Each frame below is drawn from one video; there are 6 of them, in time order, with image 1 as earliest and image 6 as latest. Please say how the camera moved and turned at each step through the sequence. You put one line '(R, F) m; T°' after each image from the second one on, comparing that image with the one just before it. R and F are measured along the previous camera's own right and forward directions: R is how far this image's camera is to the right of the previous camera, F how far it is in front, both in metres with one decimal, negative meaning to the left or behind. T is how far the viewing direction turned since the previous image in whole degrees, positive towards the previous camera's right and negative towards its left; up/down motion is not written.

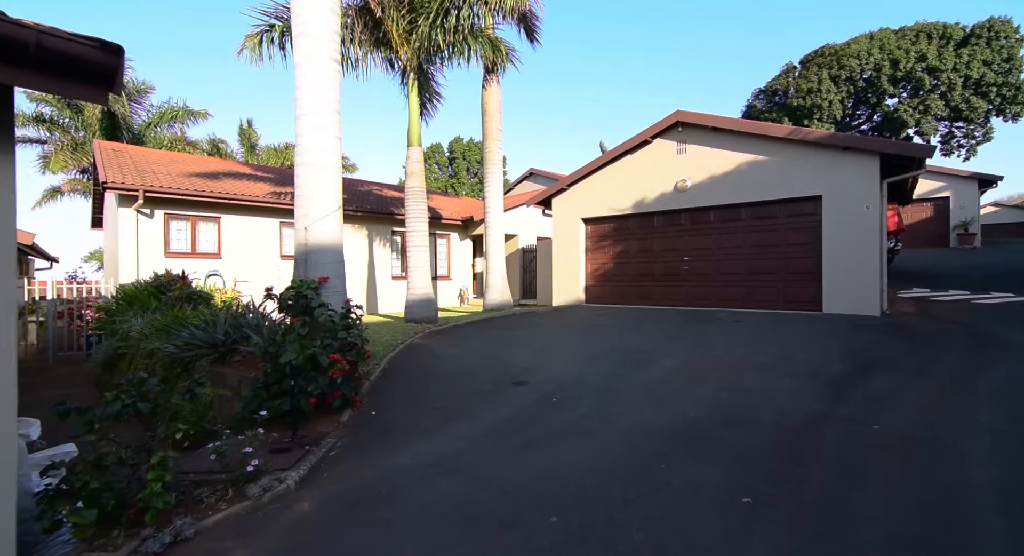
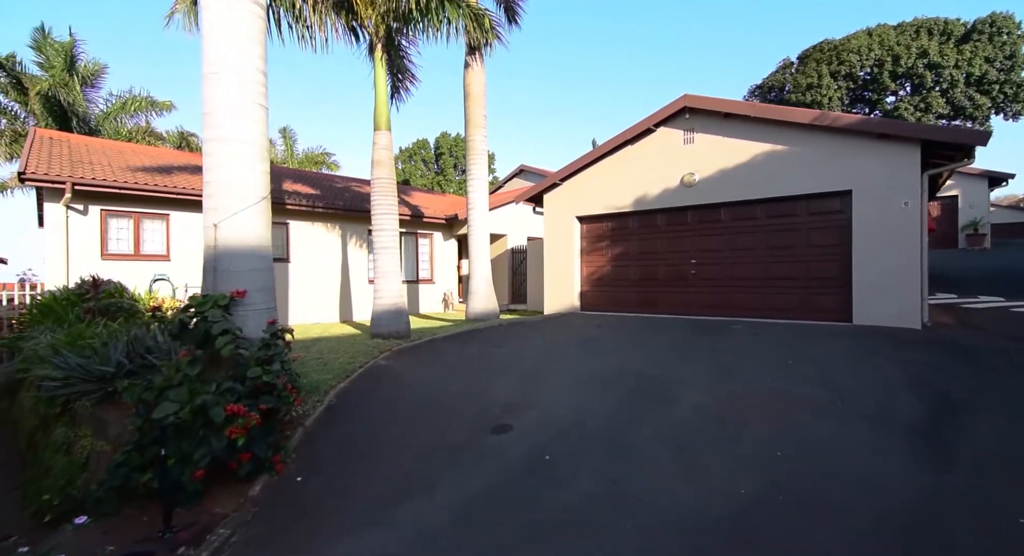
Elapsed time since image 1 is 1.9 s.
(+0.1, +1.4) m; +1°
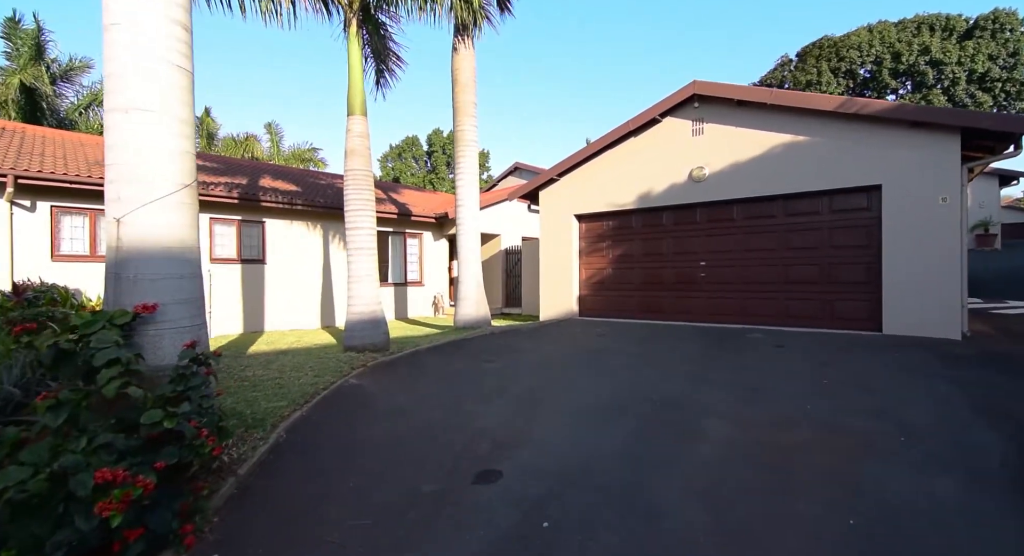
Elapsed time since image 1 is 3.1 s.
(+0.1, +0.9) m; +1°
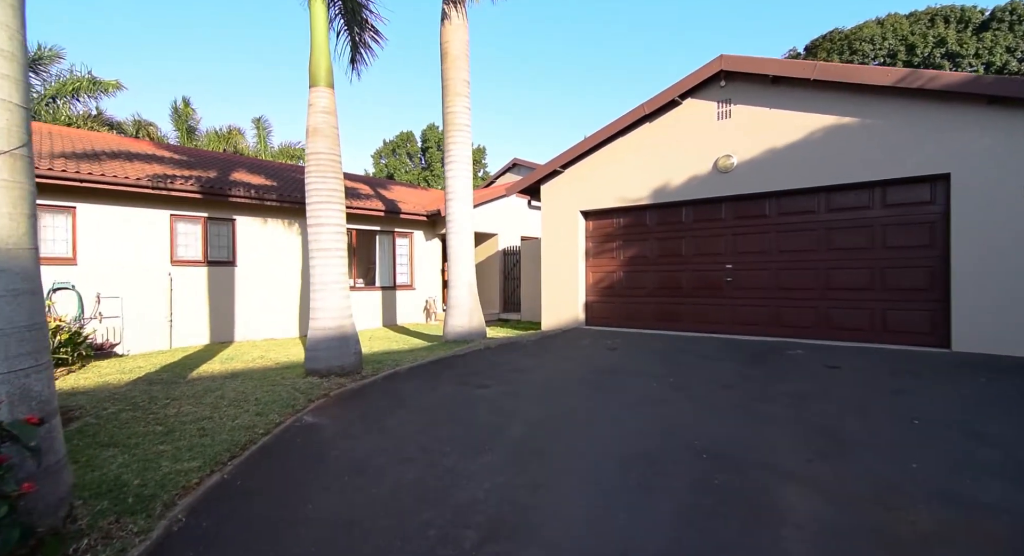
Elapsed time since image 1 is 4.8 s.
(0.0, +1.3) m; 0°
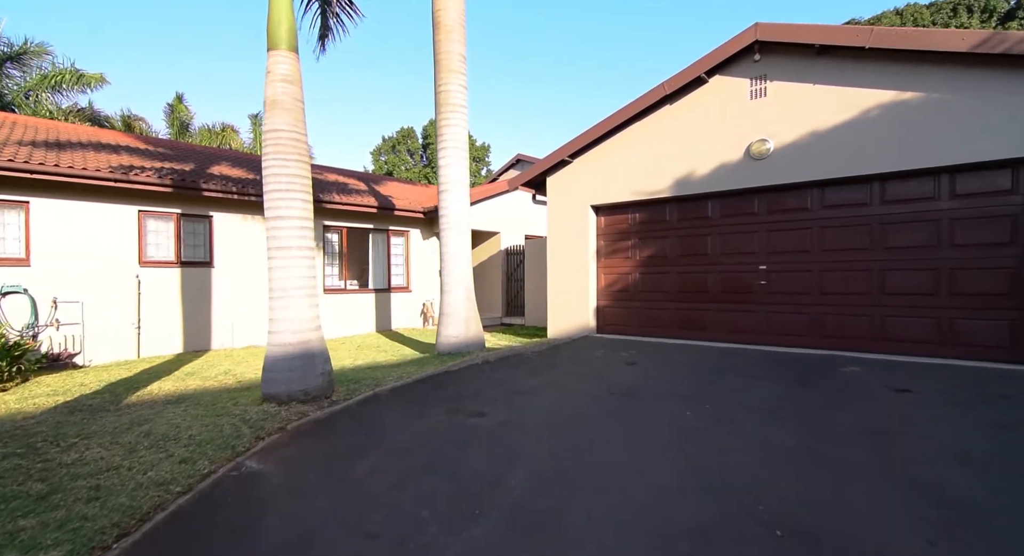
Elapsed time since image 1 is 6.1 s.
(0.0, +1.1) m; -1°
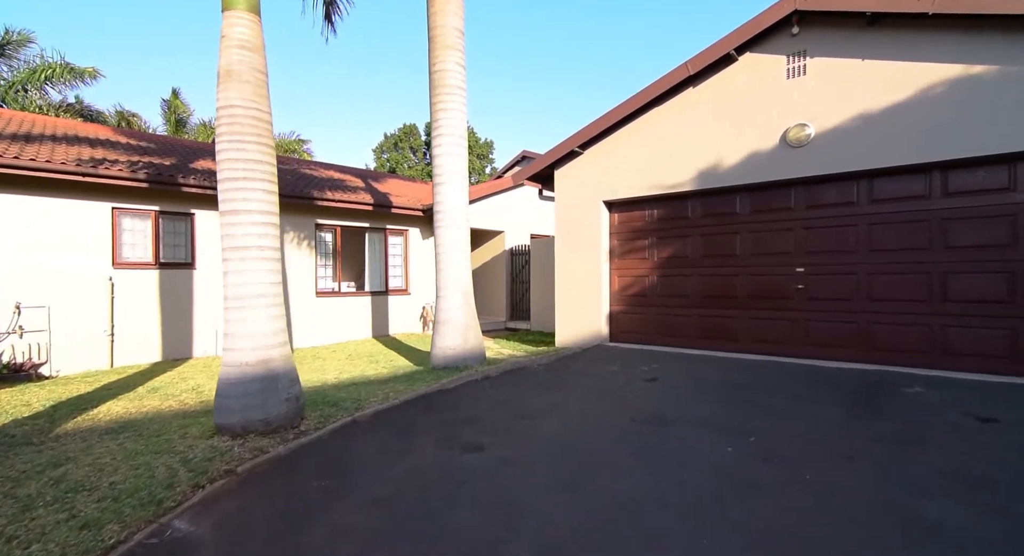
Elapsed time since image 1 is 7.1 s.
(0.0, +0.8) m; -1°
